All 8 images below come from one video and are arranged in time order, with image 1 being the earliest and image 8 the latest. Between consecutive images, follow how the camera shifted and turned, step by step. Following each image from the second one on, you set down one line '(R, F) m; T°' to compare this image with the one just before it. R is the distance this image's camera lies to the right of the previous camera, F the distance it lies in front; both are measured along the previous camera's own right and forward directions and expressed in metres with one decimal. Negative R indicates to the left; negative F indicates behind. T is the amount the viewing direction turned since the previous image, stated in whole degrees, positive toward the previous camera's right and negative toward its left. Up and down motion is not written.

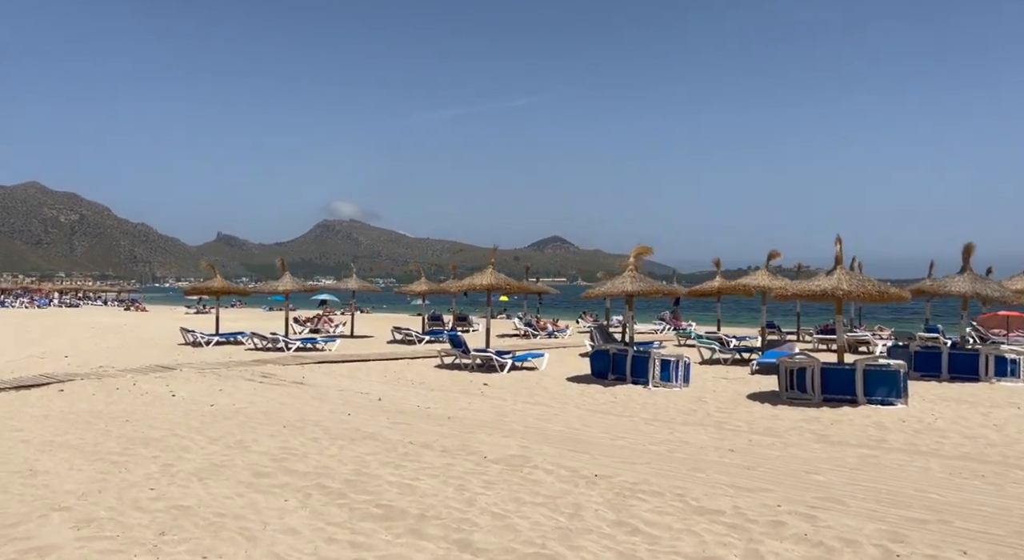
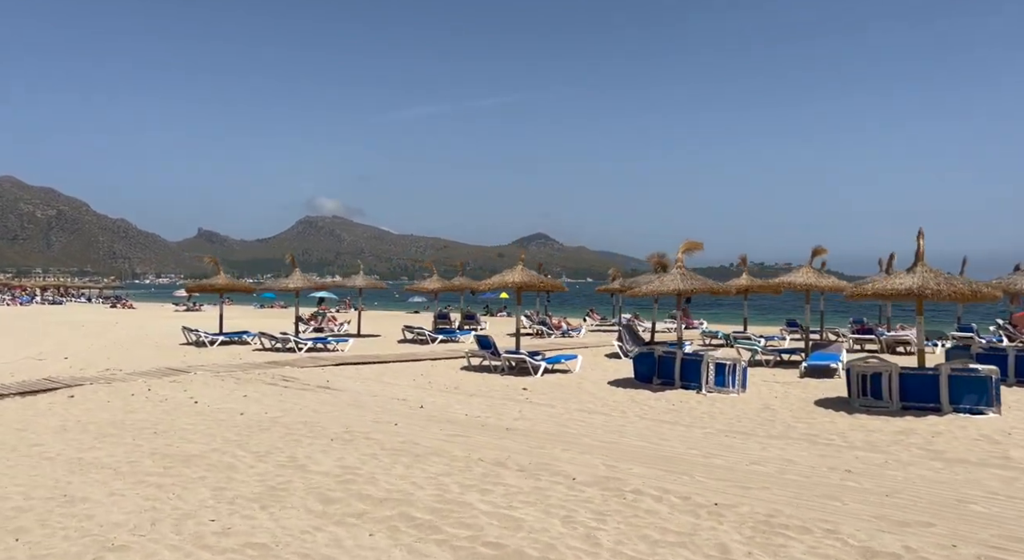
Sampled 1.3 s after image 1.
(-0.6, +0.7) m; 0°
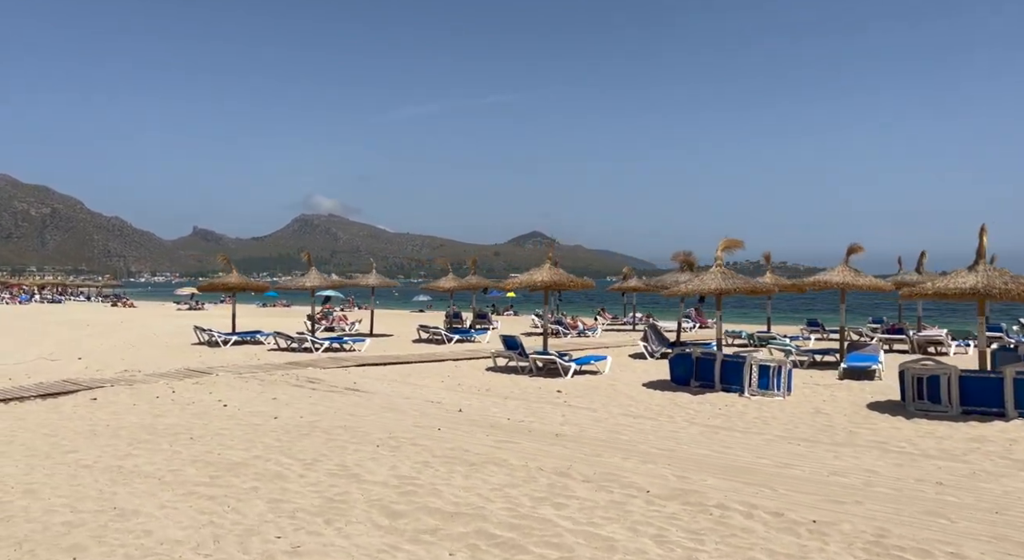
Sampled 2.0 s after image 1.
(-0.4, +0.3) m; 0°
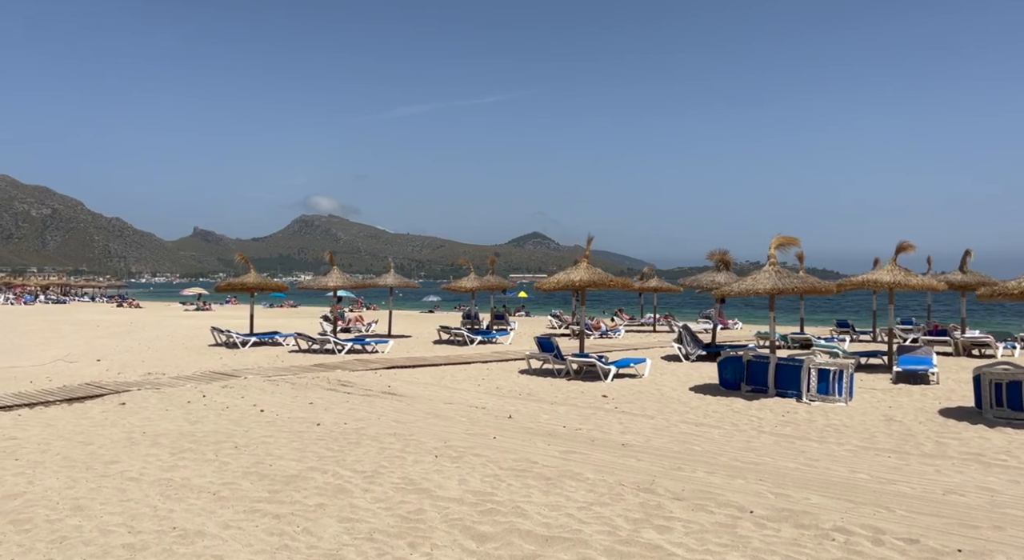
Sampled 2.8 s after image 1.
(-0.5, +0.4) m; 0°
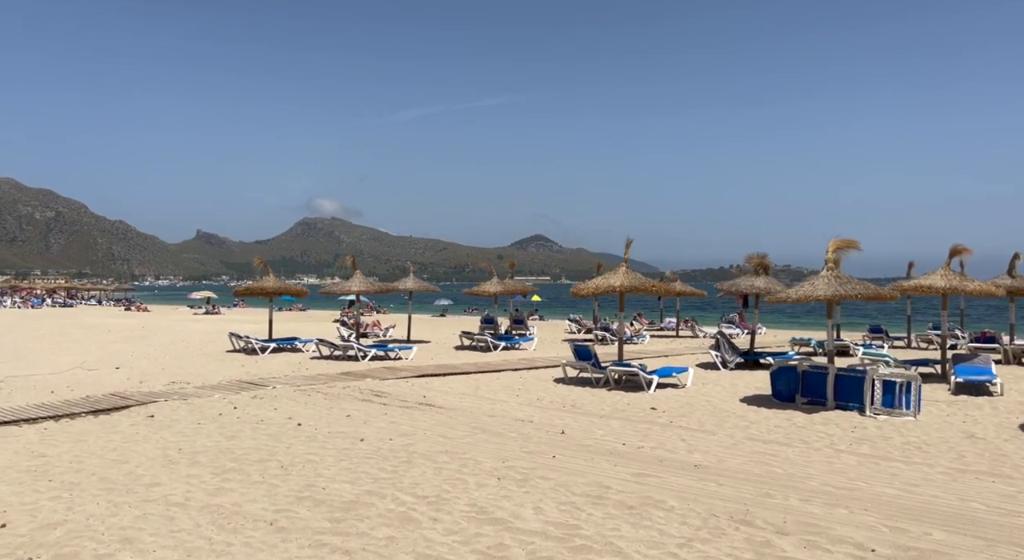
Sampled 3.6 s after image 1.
(-0.4, +0.5) m; 0°
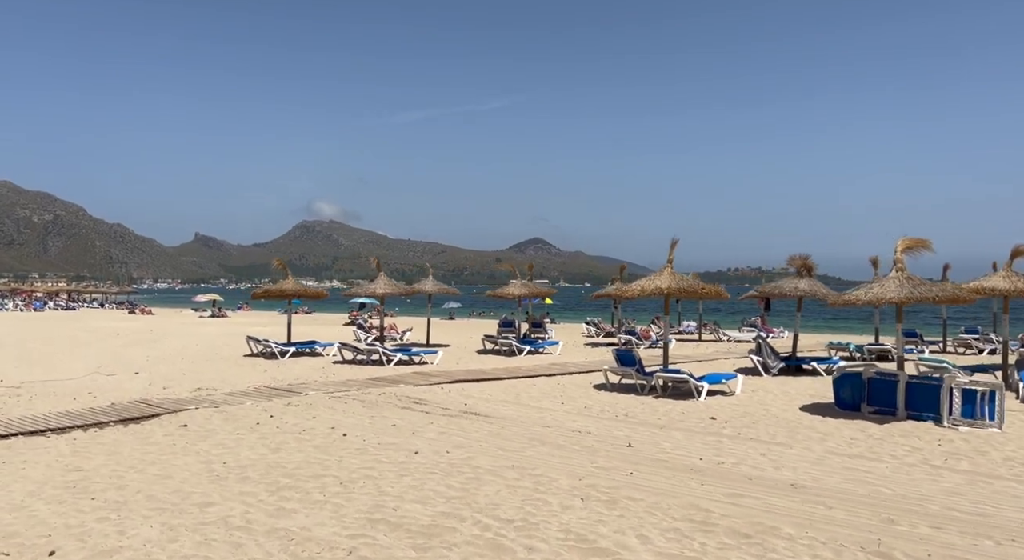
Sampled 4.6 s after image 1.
(-0.5, +0.5) m; 0°
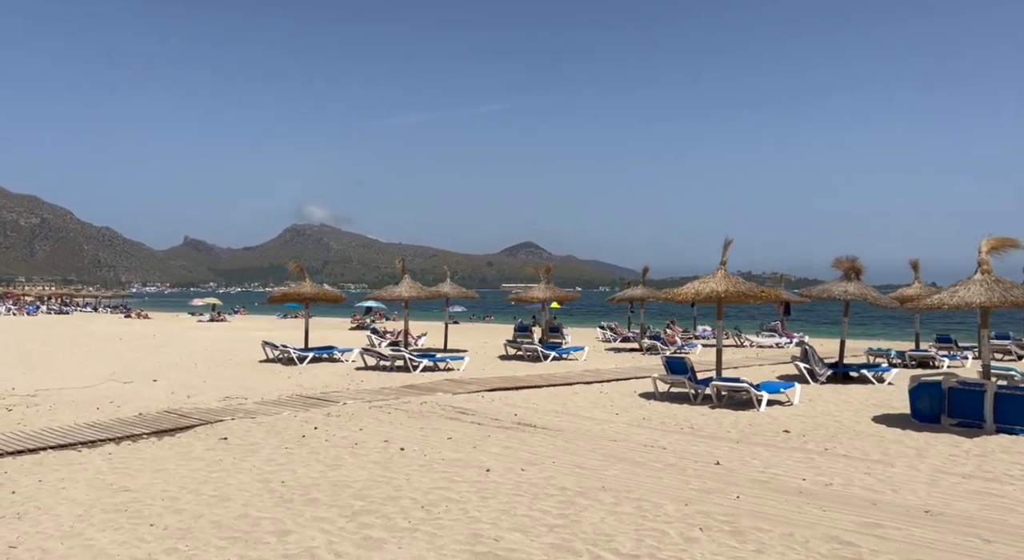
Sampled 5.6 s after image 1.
(-0.7, +0.6) m; 0°
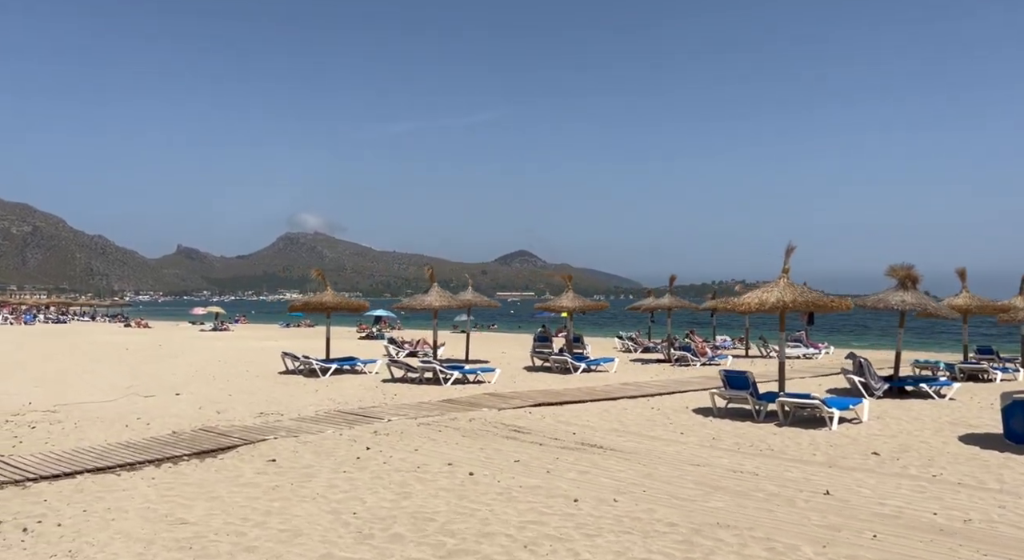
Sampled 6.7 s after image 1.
(-0.7, +0.6) m; 0°
